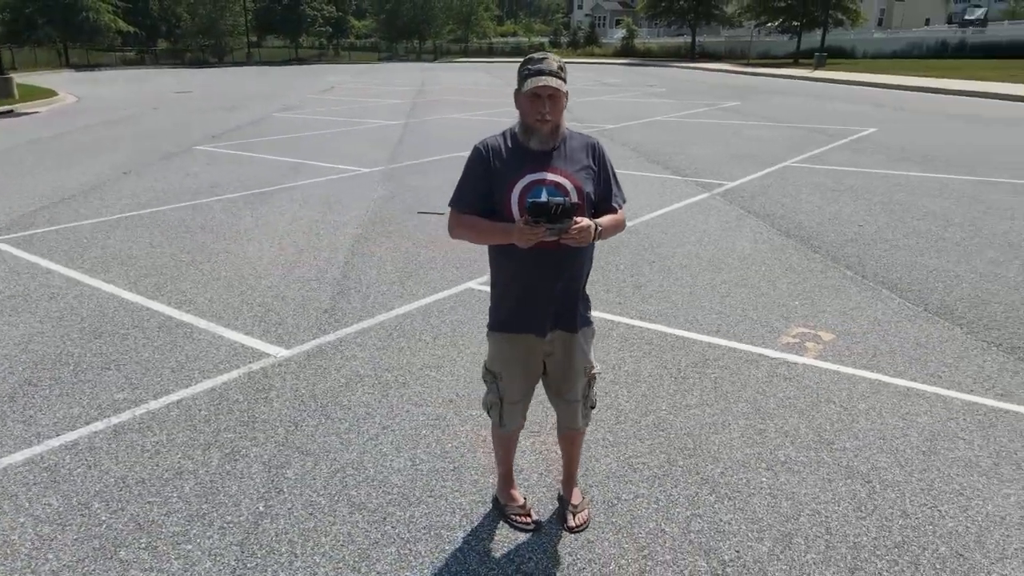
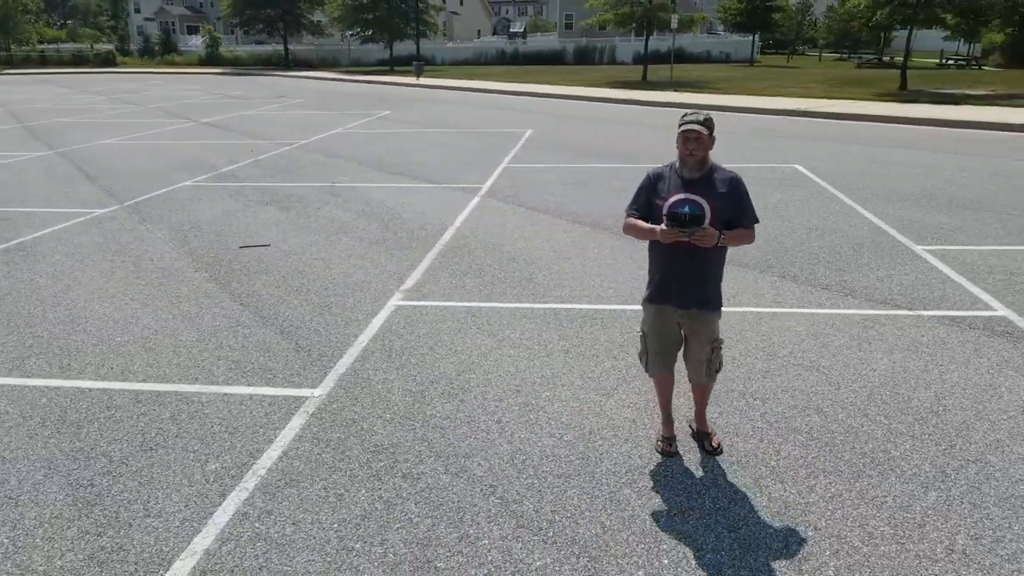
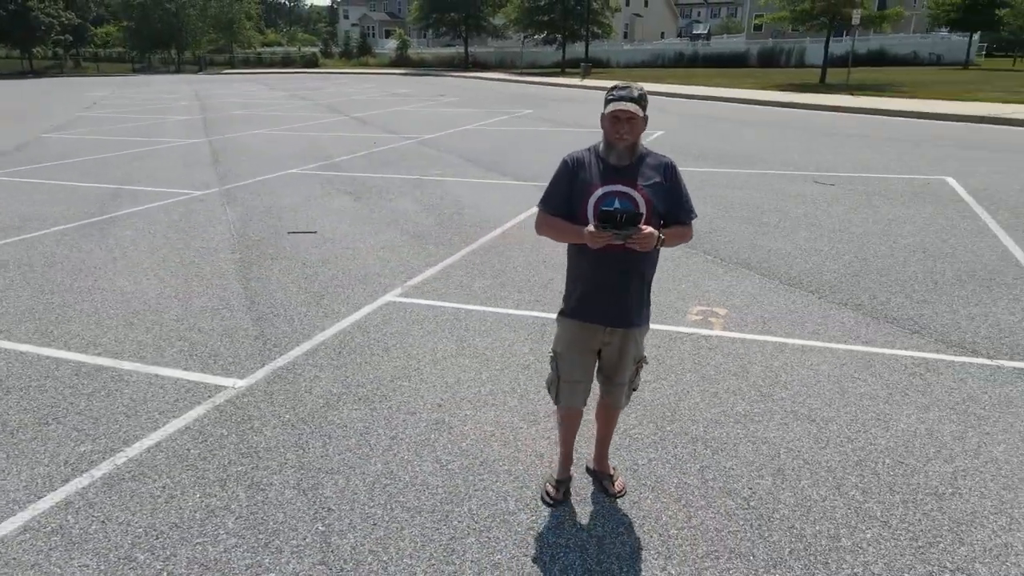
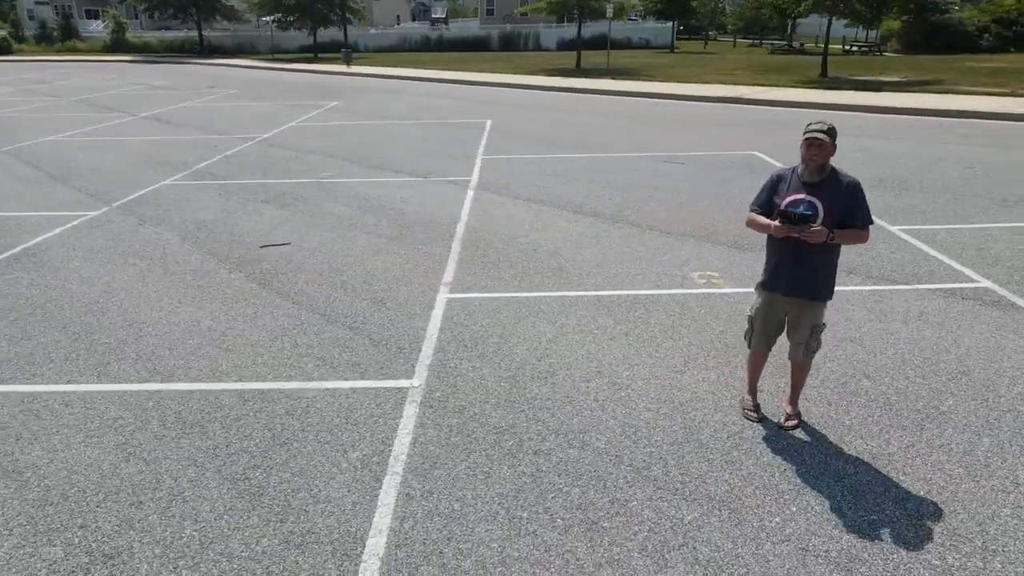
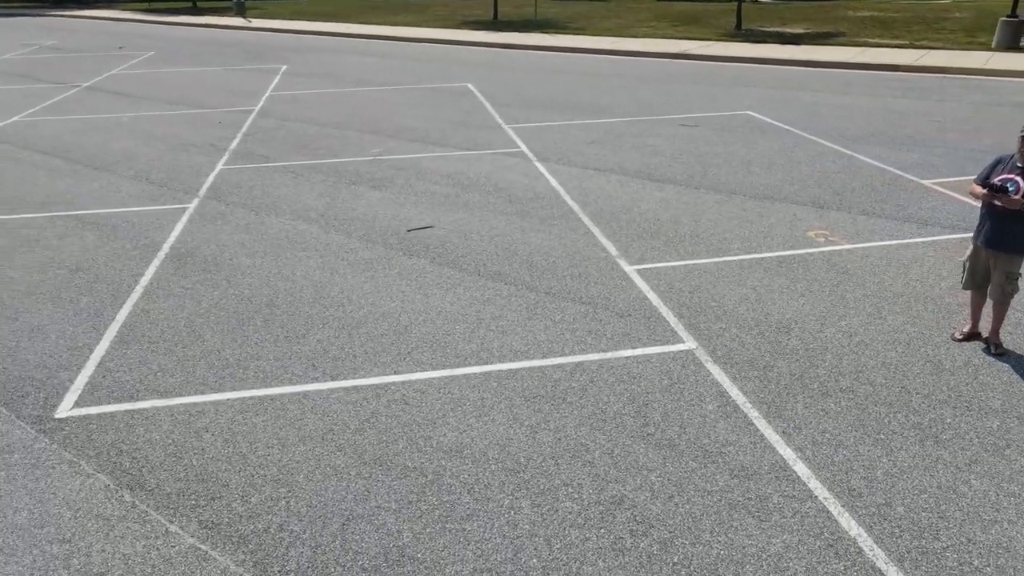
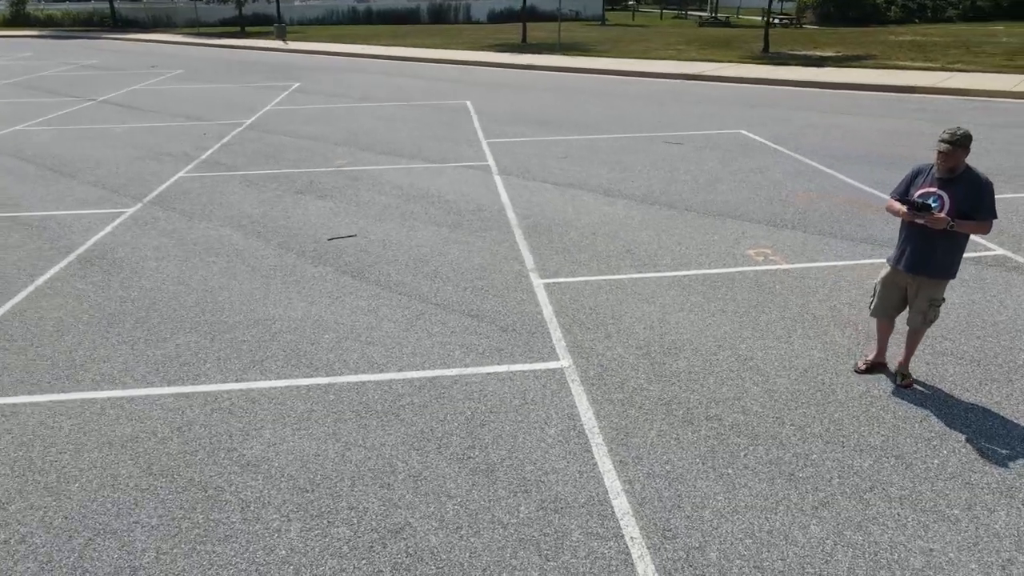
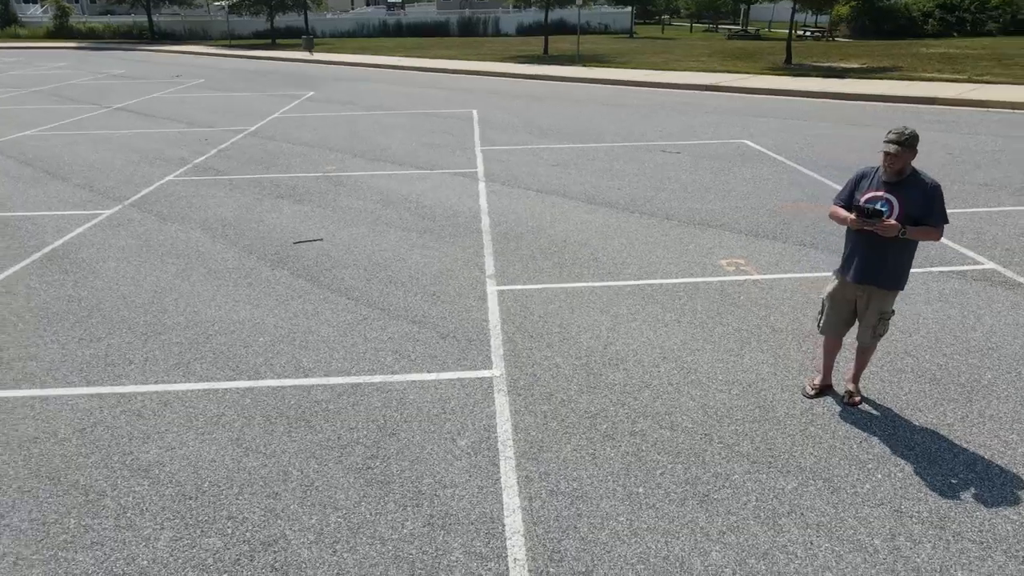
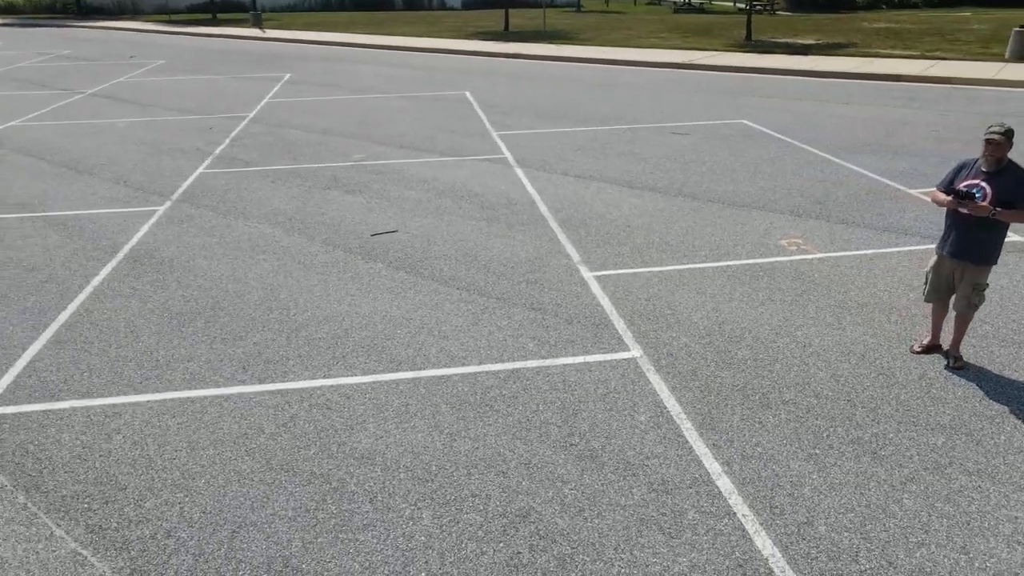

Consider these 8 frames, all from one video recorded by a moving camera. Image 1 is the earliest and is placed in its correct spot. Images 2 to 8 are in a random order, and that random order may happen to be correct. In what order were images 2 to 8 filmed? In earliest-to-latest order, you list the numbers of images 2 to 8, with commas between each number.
3, 2, 4, 7, 6, 8, 5
